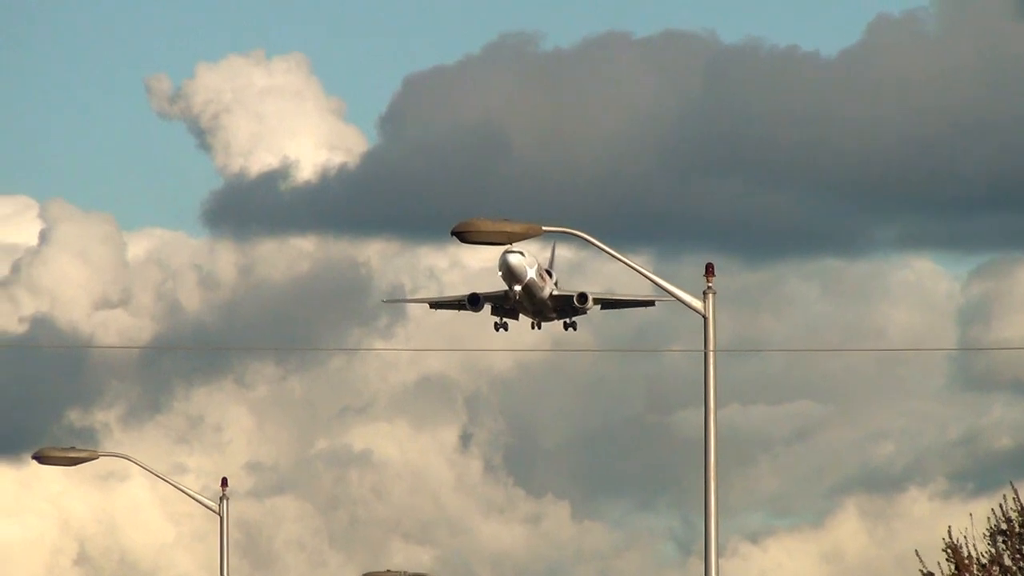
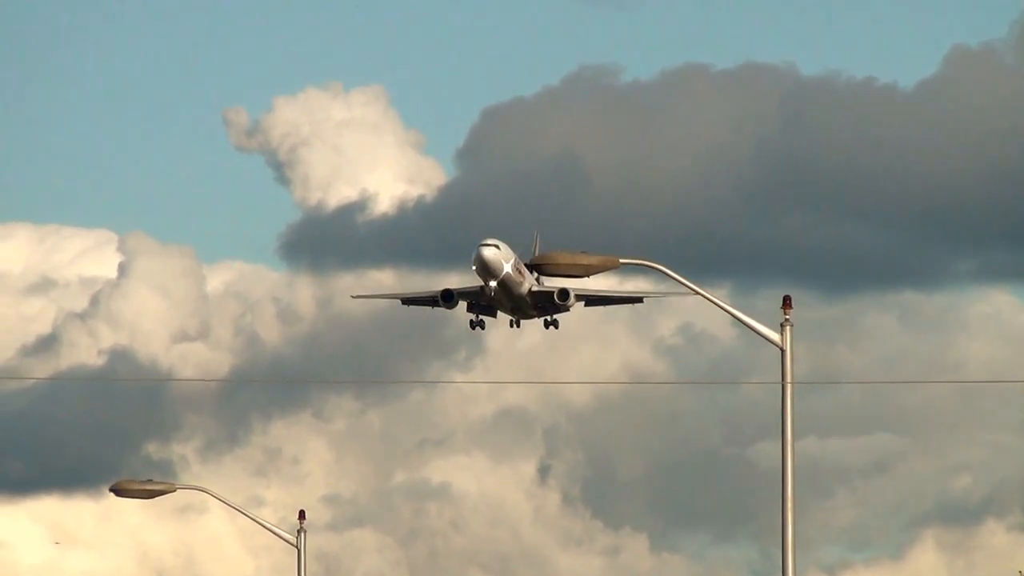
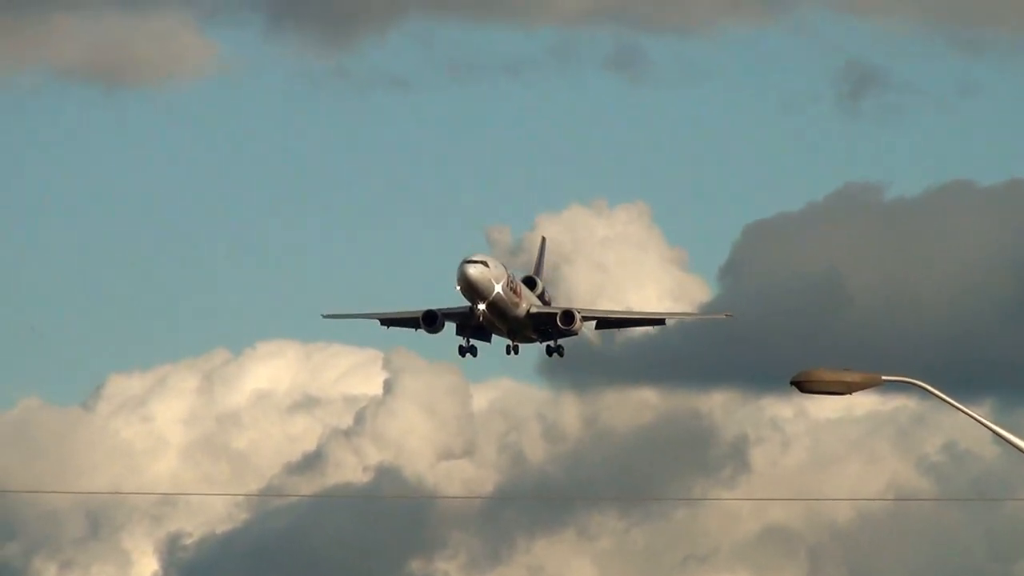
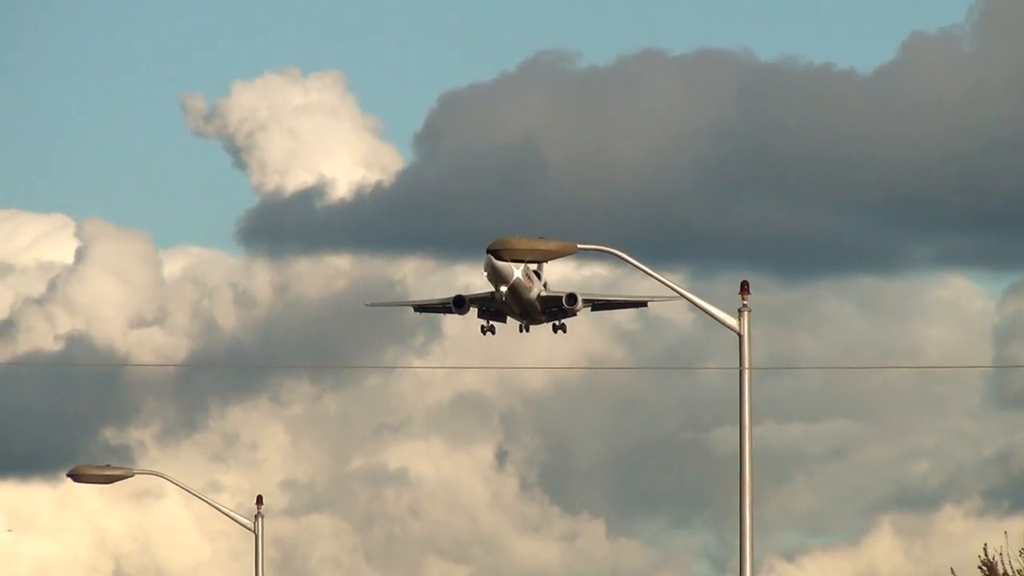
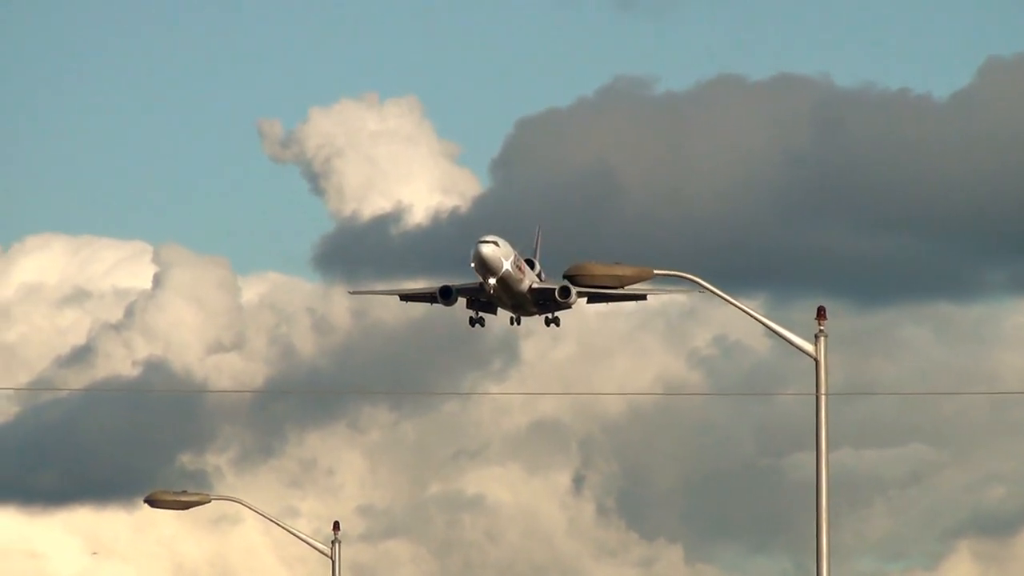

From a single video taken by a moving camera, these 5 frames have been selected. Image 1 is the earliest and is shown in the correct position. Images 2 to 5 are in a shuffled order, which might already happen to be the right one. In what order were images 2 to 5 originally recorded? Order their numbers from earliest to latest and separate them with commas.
4, 2, 5, 3
